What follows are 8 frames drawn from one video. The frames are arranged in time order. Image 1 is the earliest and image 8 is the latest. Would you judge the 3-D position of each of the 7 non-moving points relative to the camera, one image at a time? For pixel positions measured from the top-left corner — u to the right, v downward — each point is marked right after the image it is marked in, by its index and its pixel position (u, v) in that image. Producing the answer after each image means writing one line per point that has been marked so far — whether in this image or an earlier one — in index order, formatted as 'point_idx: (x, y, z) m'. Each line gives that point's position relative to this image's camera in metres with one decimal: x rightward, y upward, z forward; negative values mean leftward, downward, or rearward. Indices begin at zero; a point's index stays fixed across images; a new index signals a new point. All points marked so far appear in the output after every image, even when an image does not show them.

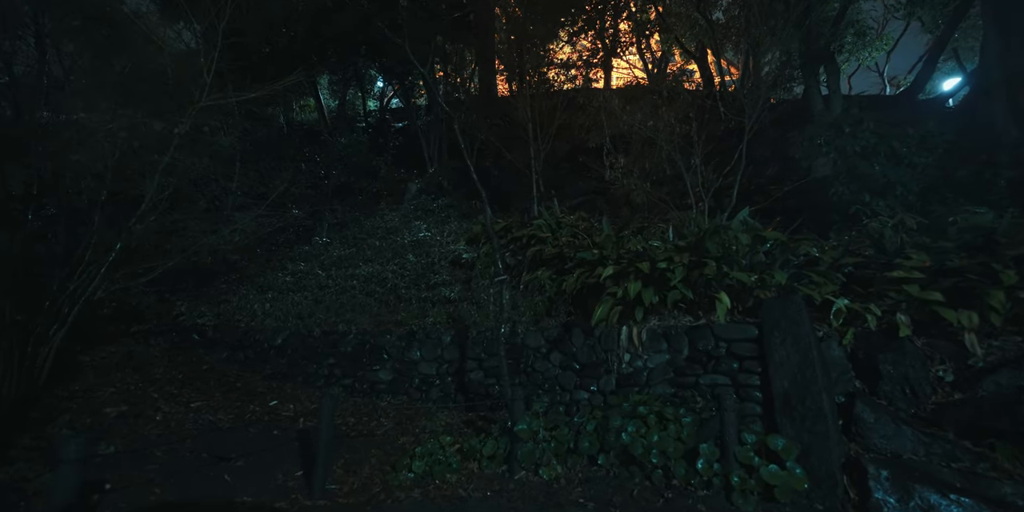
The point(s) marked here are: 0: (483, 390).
0: (-0.5, -2.0, +6.6) m
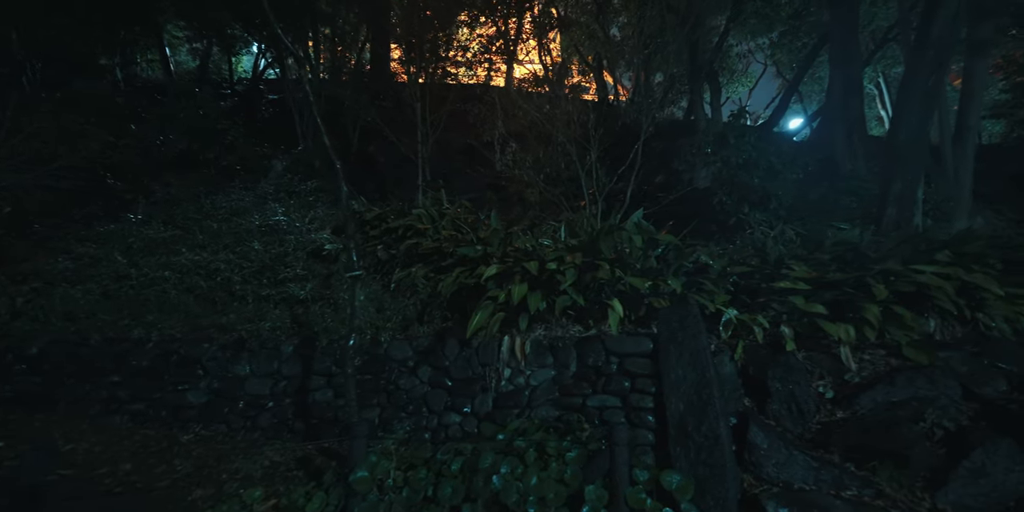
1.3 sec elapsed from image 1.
0: (-2.2, -1.9, +5.2) m
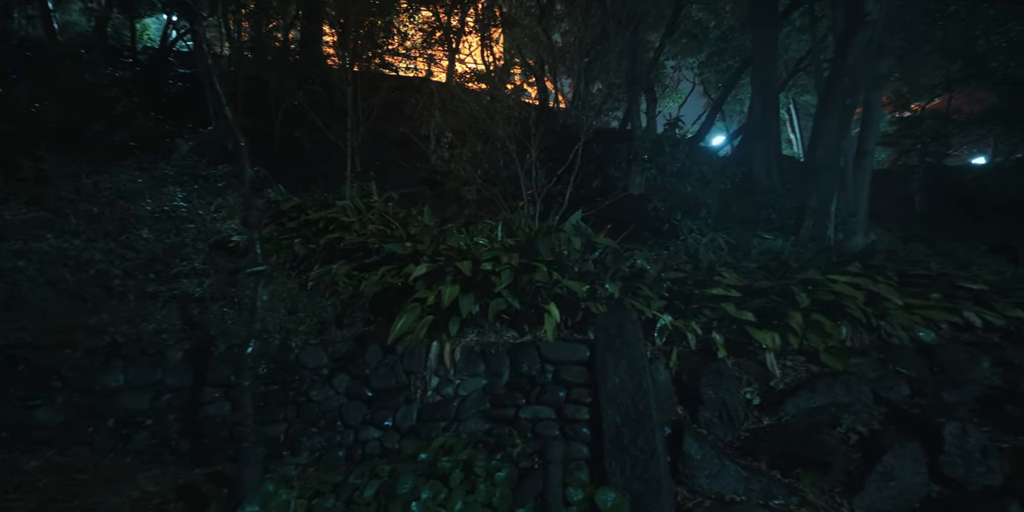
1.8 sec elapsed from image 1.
0: (-2.9, -1.8, +4.5) m
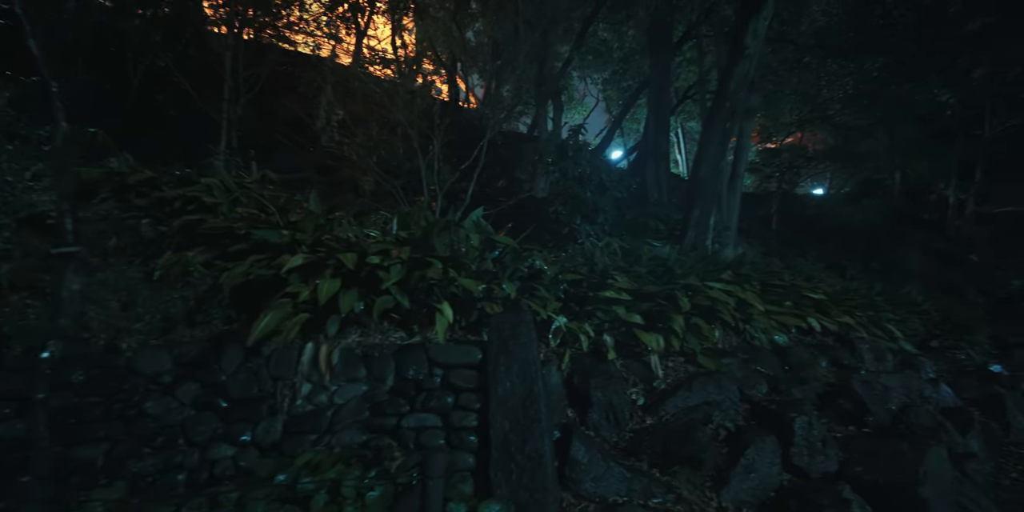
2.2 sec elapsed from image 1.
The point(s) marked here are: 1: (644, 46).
0: (-4.0, -1.6, +3.5) m
1: (+4.8, +7.7, +16.2) m
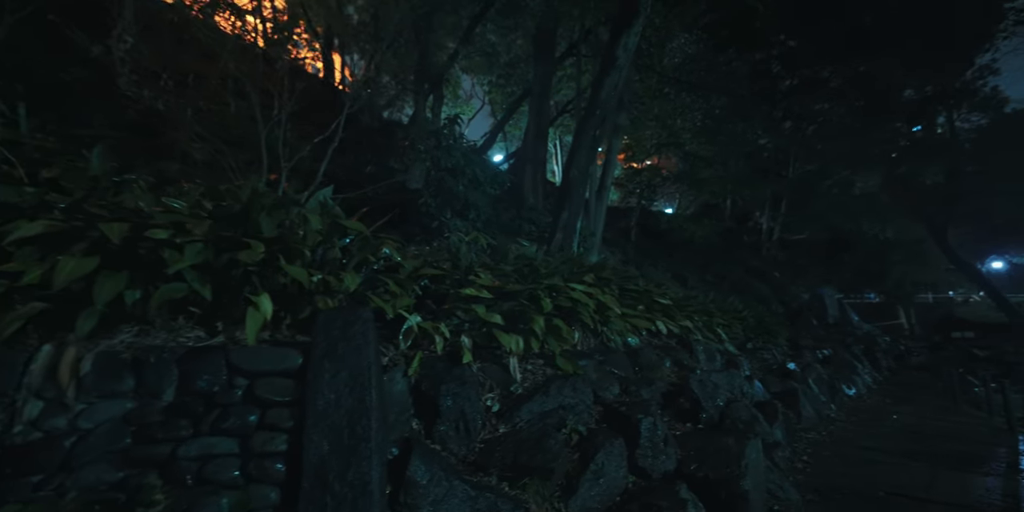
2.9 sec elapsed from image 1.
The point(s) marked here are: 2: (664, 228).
0: (-5.0, -1.3, +1.8) m
1: (+0.6, +7.5, +16.5) m
2: (+6.2, +1.1, +18.1) m
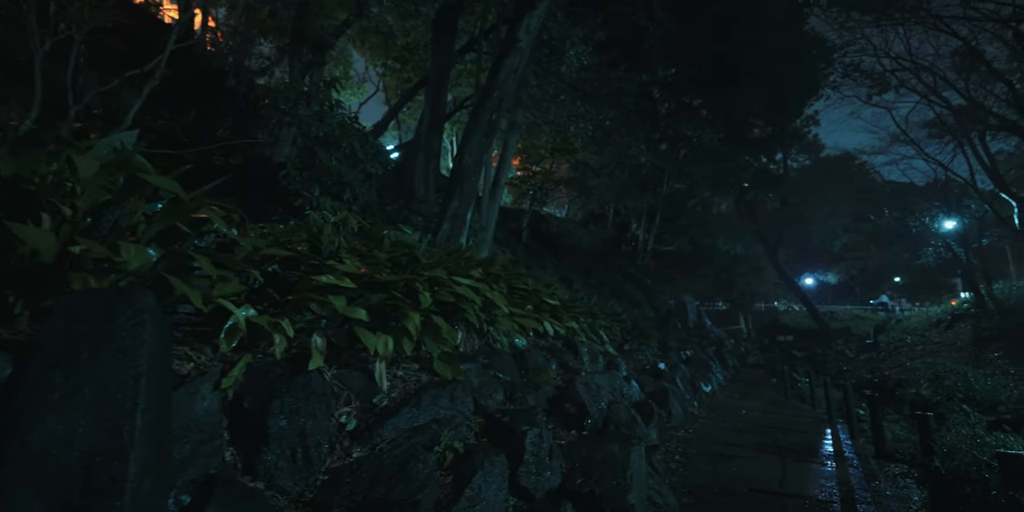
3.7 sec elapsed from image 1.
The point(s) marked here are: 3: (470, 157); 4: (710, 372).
0: (-5.3, -0.9, -0.1) m
1: (-3.0, +7.7, +15.6) m
2: (+1.7, +1.0, +18.4) m
3: (-0.7, +1.6, +7.3) m
4: (+6.7, -3.9, +14.9) m
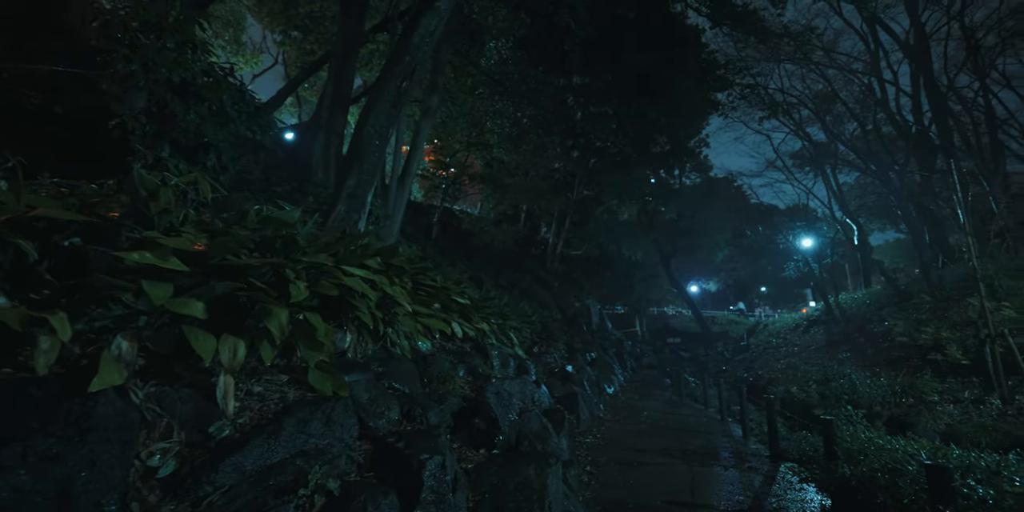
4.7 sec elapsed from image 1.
0: (-5.1, -0.6, -1.9) m
1: (-5.6, +7.9, +14.0) m
2: (-1.9, +1.1, +17.7) m
3: (-2.0, +1.8, +6.3) m
4: (+3.5, -4.0, +15.2) m
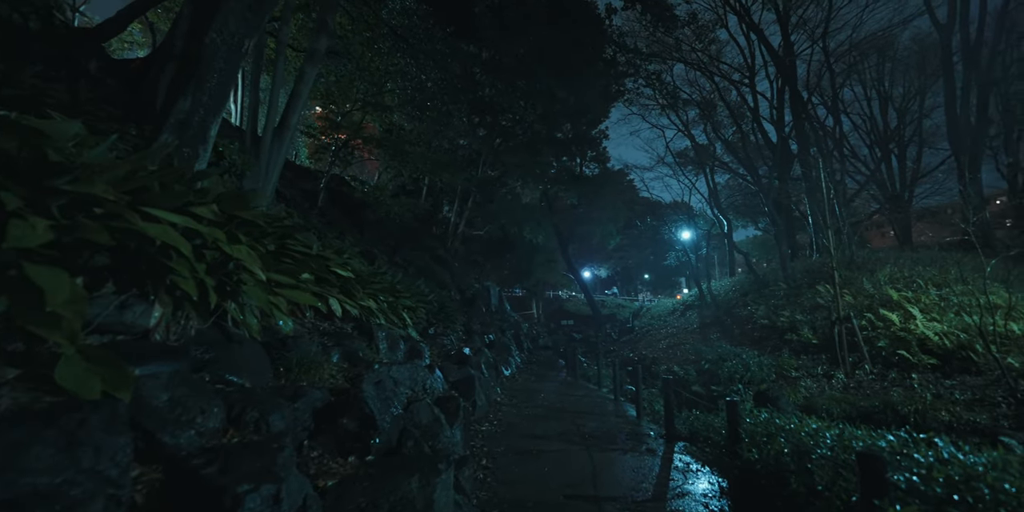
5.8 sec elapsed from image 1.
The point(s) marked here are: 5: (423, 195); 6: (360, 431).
0: (-4.5, -0.3, -3.8) m
1: (-8.1, +8.9, +11.3) m
2: (-5.6, +2.1, +16.0) m
3: (-3.1, +2.3, +4.8) m
4: (-0.1, -3.4, +14.9) m
5: (-3.9, +2.7, +19.3) m
6: (-1.2, -1.3, +3.4) m
